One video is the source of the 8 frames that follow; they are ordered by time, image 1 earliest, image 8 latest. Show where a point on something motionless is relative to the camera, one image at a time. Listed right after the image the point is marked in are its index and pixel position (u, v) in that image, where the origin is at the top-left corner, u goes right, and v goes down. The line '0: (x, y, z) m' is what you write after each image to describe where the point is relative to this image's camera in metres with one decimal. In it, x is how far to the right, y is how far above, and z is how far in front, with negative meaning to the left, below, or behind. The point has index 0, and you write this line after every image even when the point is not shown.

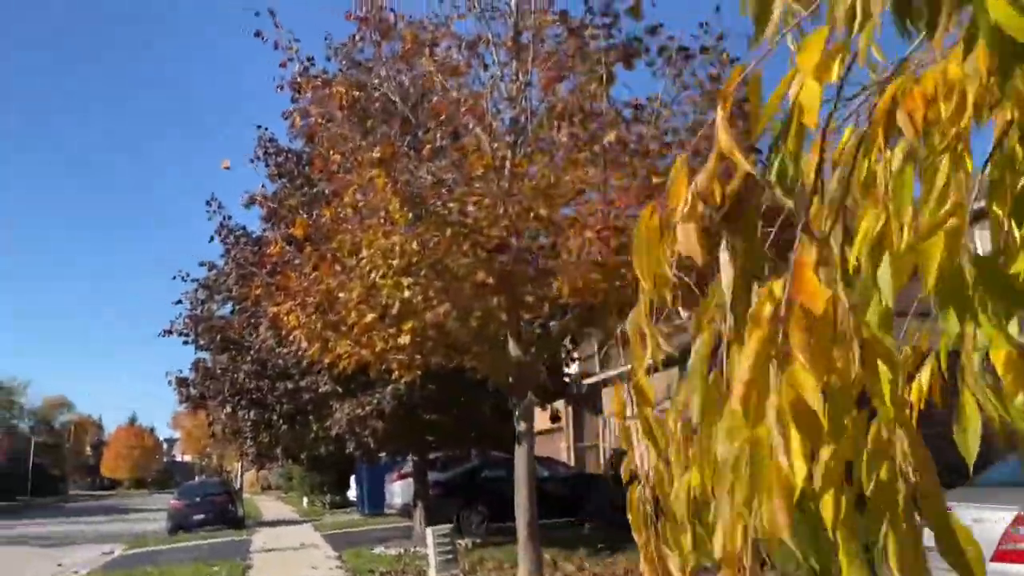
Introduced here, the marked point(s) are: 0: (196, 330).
0: (-6.2, -0.8, +16.2) m
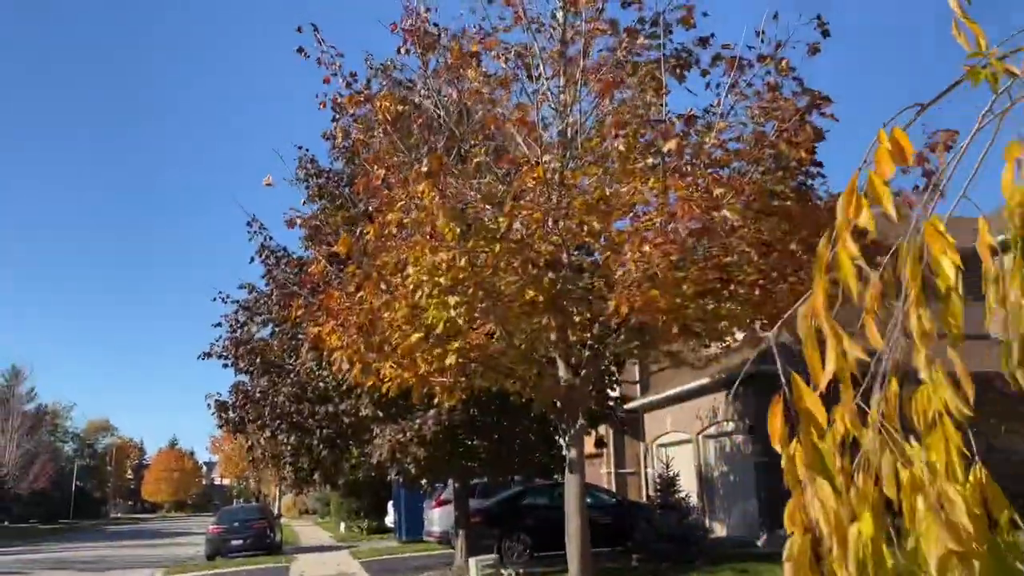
0: (-5.4, -1.2, +16.0) m
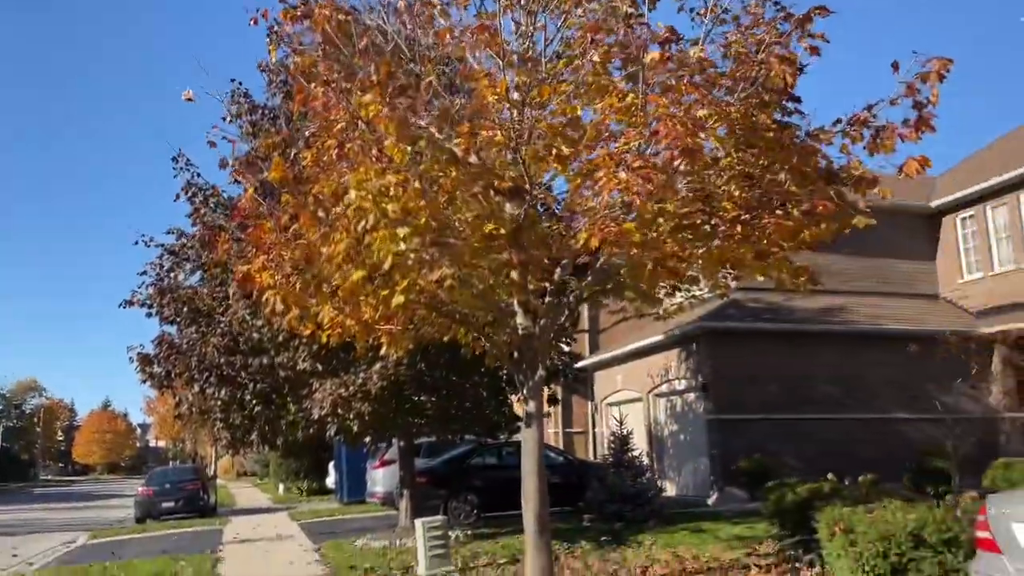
0: (-6.3, -0.2, +14.7) m
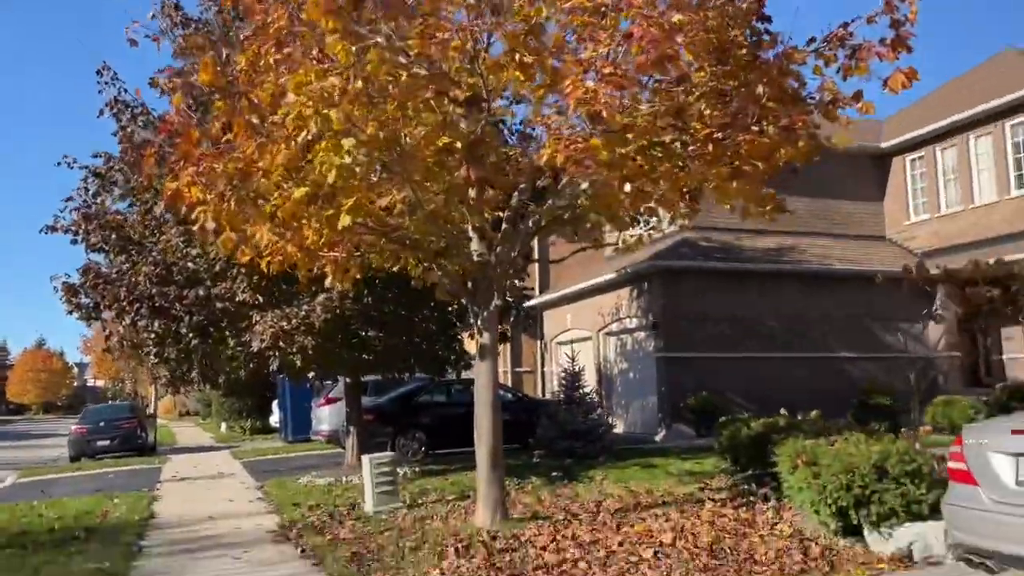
0: (-7.1, +1.0, +13.8) m
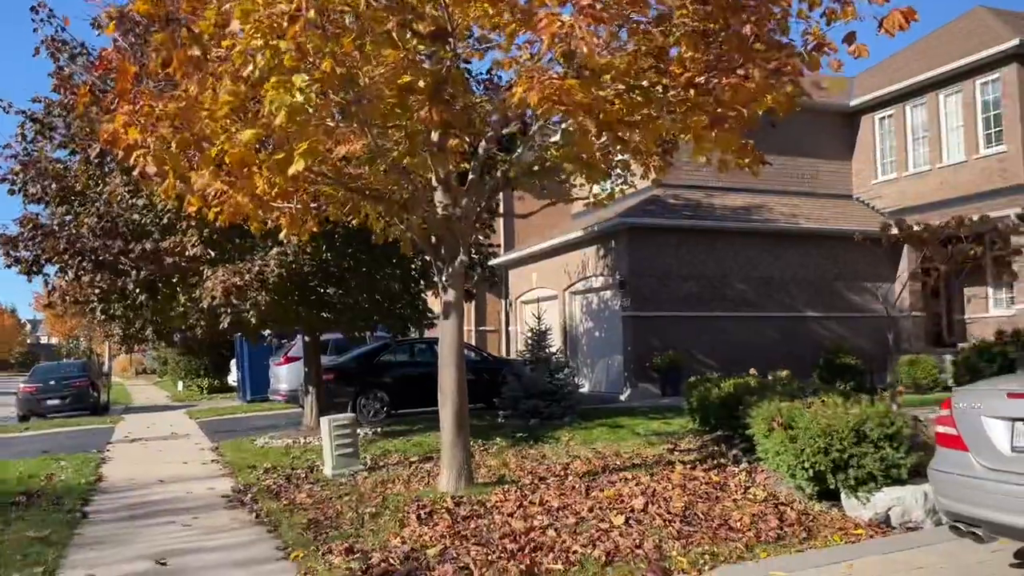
0: (-7.6, +1.7, +12.9) m
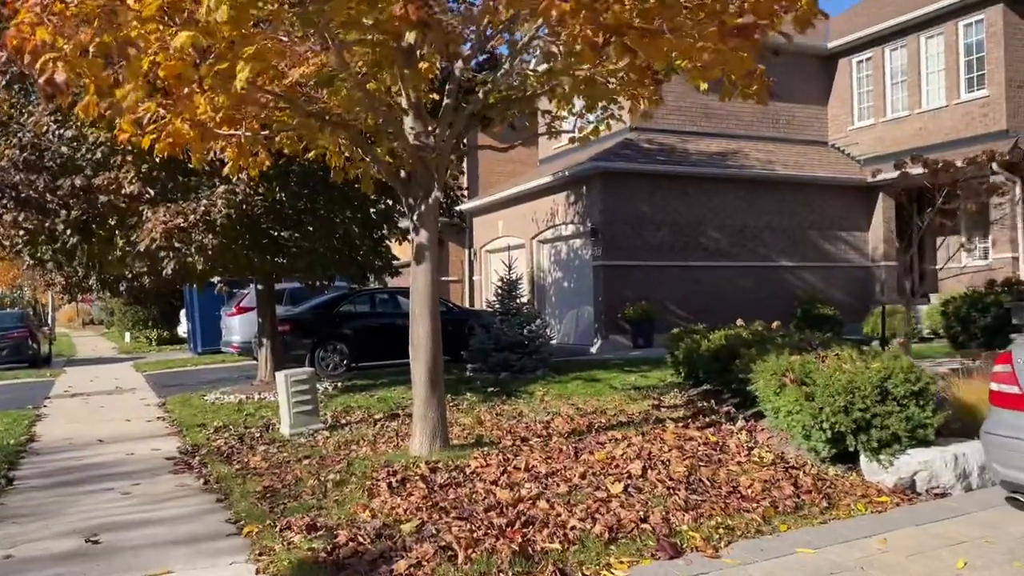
0: (-8.0, +2.6, +11.5) m
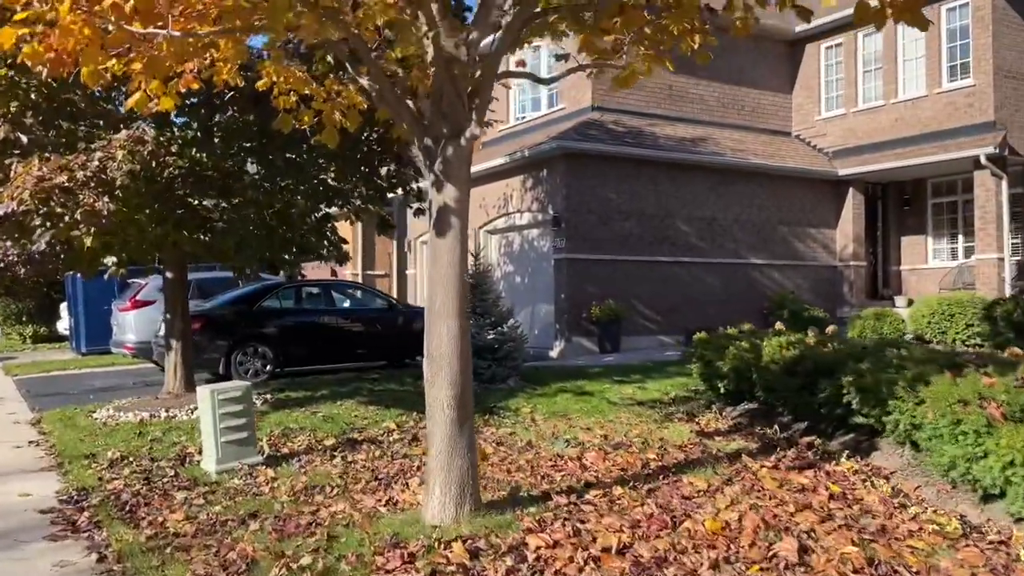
0: (-8.0, +2.8, +8.2) m
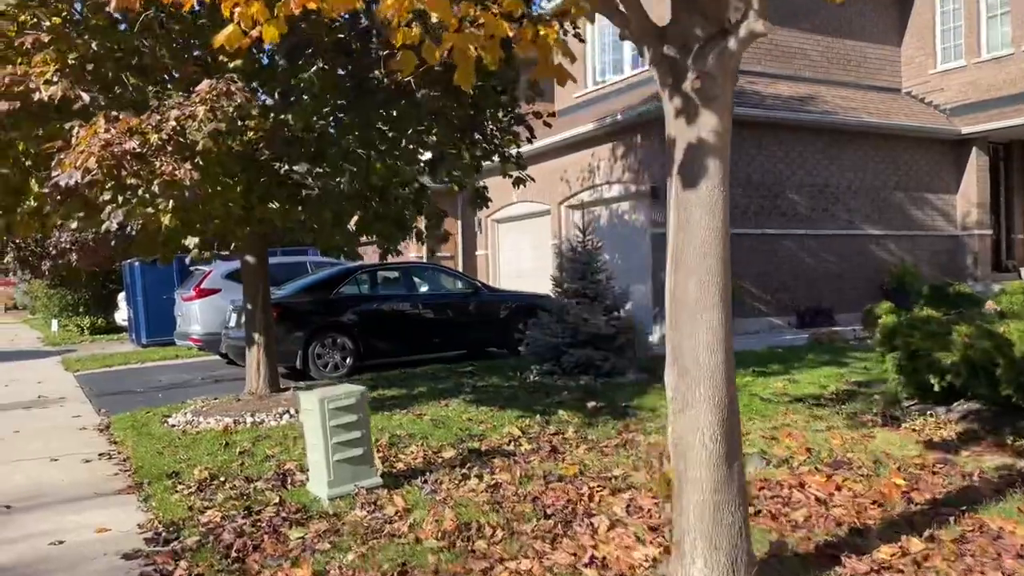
0: (-6.7, +2.8, +6.9) m
